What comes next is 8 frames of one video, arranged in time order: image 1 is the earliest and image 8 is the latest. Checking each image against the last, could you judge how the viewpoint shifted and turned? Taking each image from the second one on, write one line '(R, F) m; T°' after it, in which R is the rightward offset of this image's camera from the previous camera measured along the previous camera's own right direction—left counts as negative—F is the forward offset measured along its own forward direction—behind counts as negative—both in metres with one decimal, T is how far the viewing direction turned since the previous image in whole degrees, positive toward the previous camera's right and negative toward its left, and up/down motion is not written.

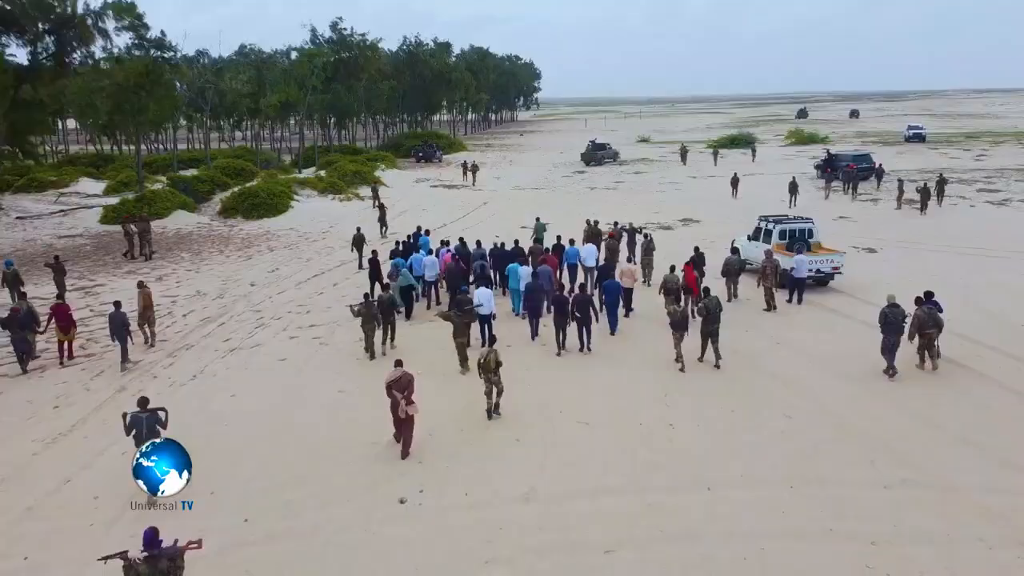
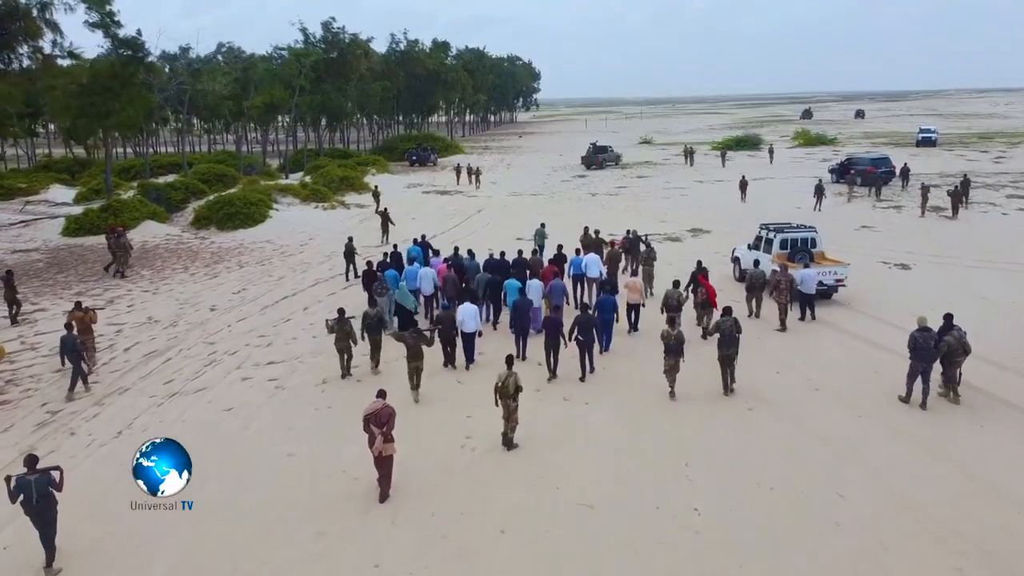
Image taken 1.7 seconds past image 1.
(+0.2, +1.8) m; 0°
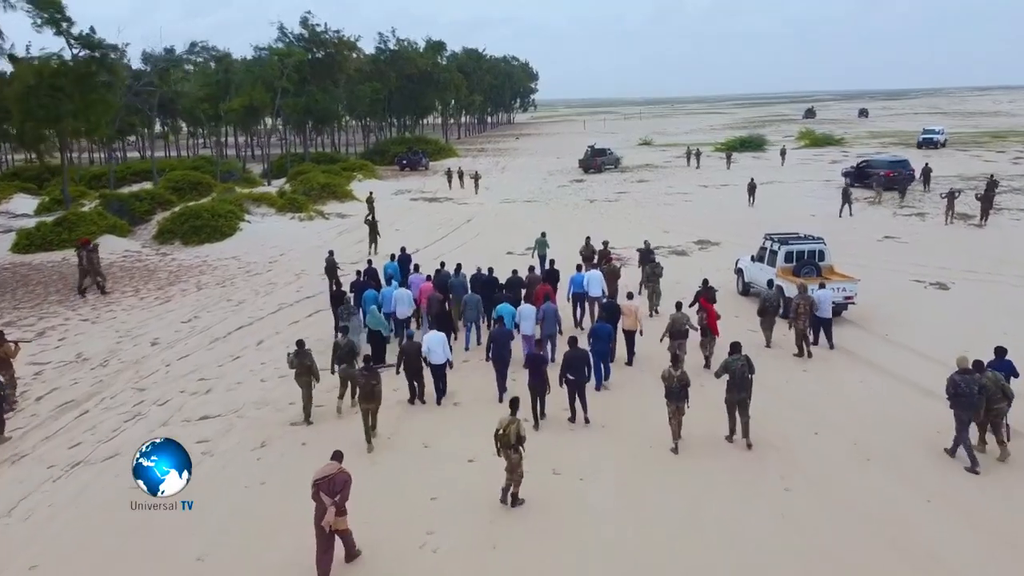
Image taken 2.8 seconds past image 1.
(+0.2, +1.9) m; 0°
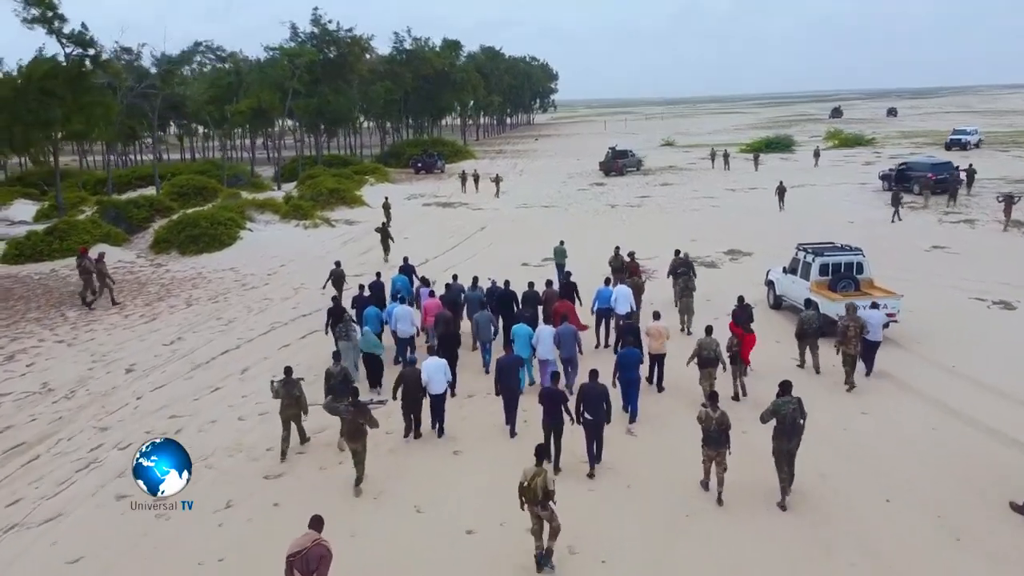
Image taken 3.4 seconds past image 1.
(+0.1, +1.3) m; -1°
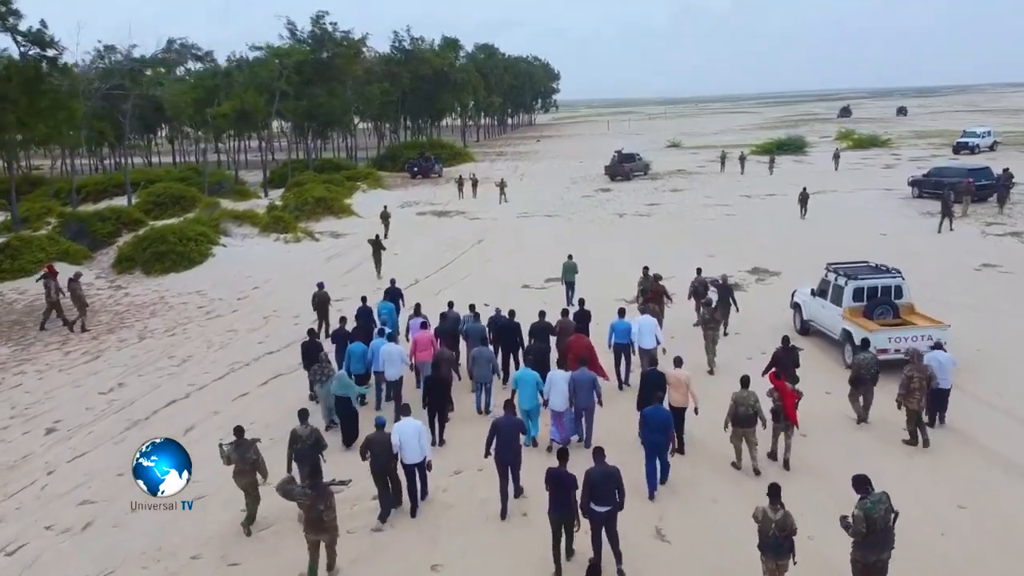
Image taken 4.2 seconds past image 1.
(0.0, +1.9) m; 0°
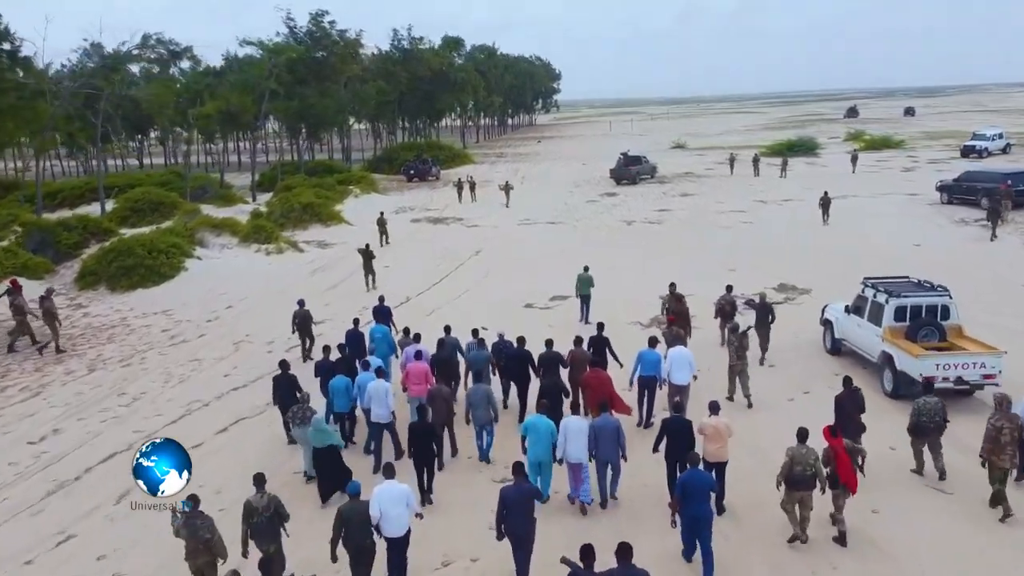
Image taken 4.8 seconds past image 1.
(0.0, +1.6) m; 0°
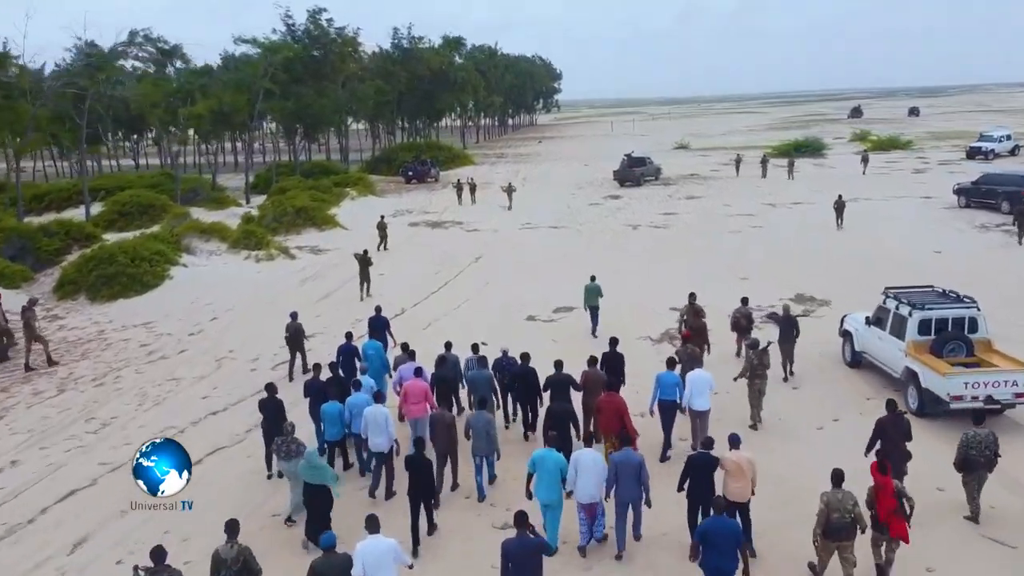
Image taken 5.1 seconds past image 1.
(0.0, +0.8) m; 0°
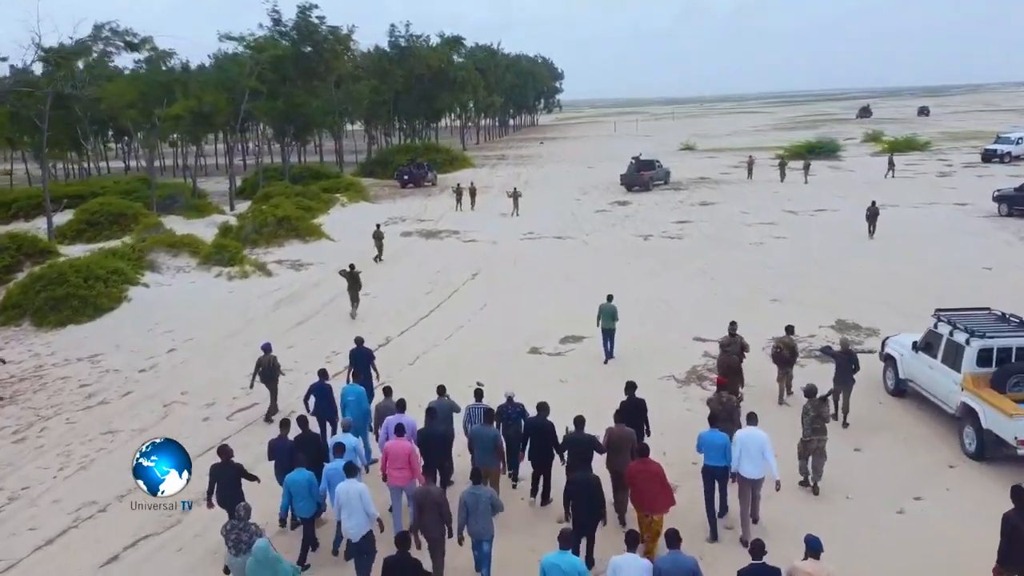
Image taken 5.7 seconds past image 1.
(0.0, +1.8) m; 0°
